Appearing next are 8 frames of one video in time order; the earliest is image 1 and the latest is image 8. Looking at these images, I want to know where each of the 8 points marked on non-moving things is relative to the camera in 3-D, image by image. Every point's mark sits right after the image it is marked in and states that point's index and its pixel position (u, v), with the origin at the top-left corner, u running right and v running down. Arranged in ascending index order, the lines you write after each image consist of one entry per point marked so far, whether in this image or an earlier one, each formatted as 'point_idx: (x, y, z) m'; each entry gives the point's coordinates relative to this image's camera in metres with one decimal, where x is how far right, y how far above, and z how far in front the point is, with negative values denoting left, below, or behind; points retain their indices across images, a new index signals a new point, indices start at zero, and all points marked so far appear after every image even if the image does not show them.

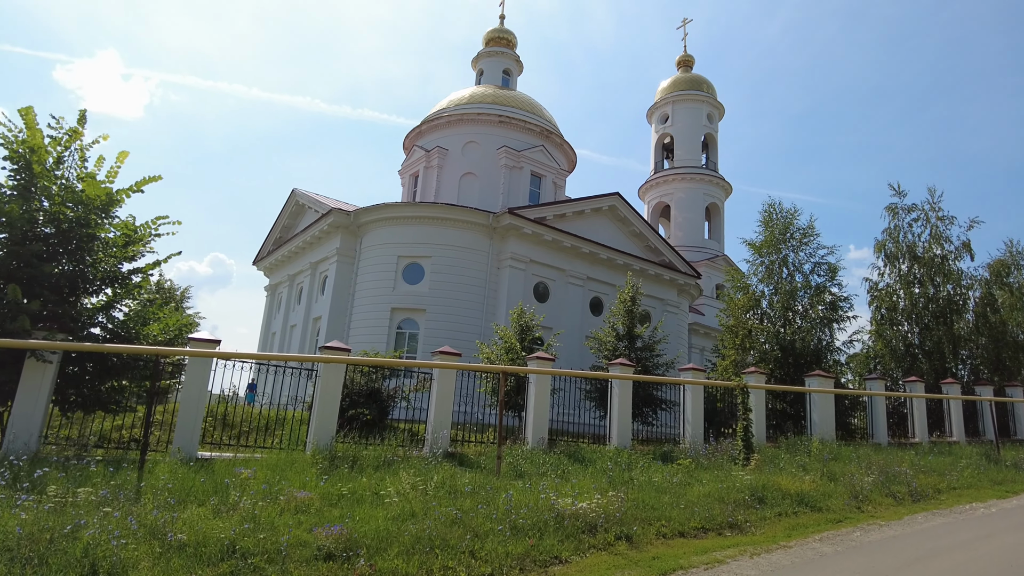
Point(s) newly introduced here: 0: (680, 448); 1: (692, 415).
0: (+3.0, -2.8, +11.2) m
1: (+3.5, -2.4, +12.2) m
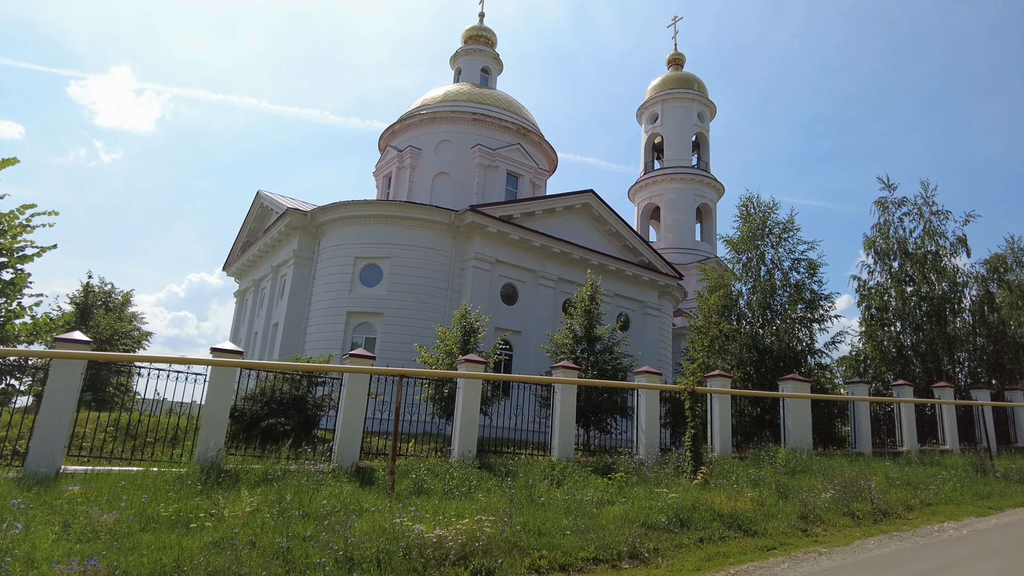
0: (+1.9, -2.7, +10.1) m
1: (+2.4, -2.4, +11.1) m
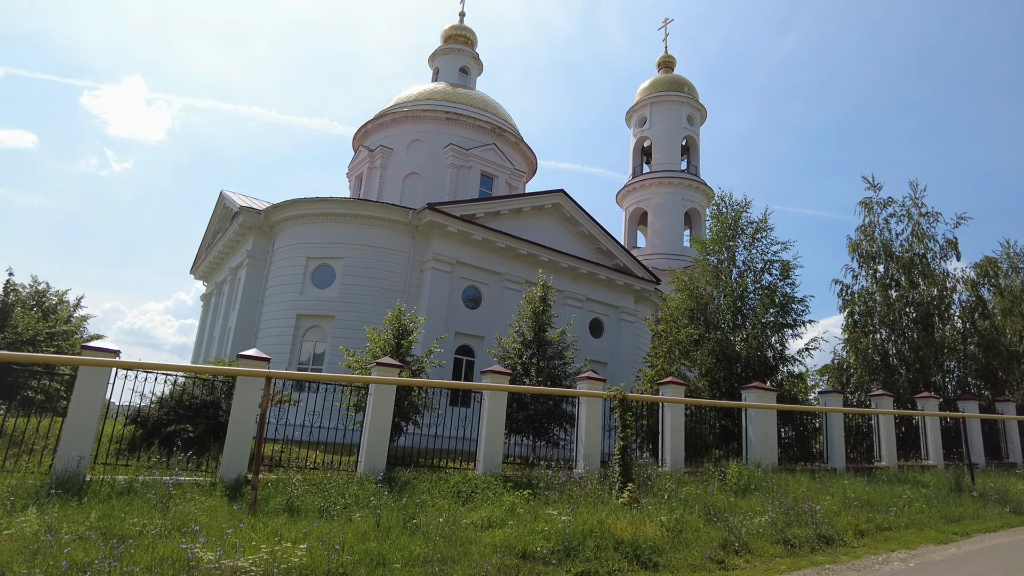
0: (+0.7, -2.7, +9.1) m
1: (+1.2, -2.3, +10.1) m
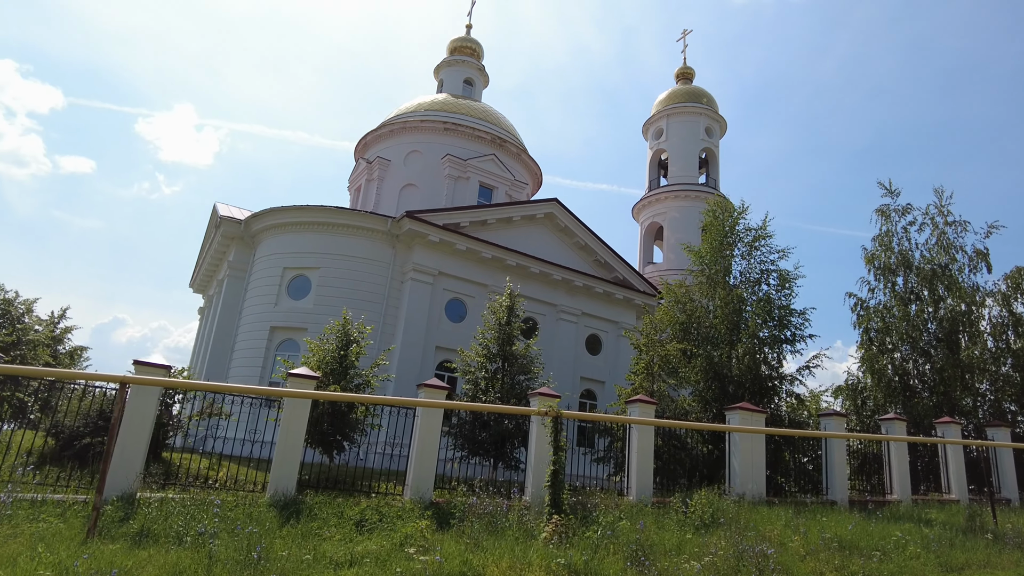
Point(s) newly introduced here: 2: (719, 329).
0: (-0.2, -2.8, +8.1) m
1: (+0.4, -2.4, +9.1) m
2: (+4.5, -0.9, +13.5) m
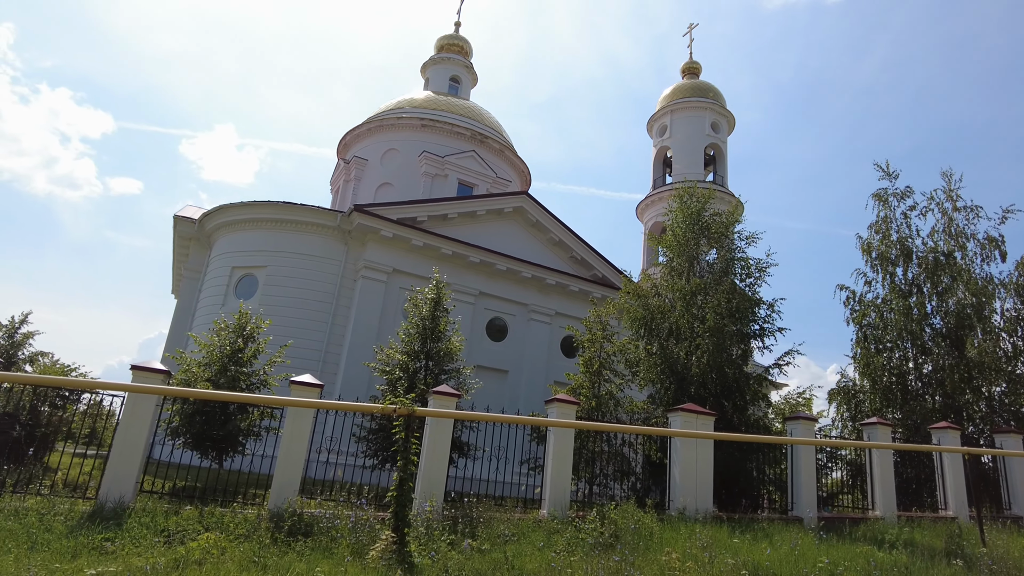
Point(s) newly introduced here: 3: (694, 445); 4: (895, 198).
0: (-1.7, -2.5, +7.0) m
1: (-1.1, -2.2, +8.0) m
2: (+3.3, -0.7, +12.2) m
3: (+2.7, -2.3, +9.3) m
4: (+9.4, +2.2, +15.4) m
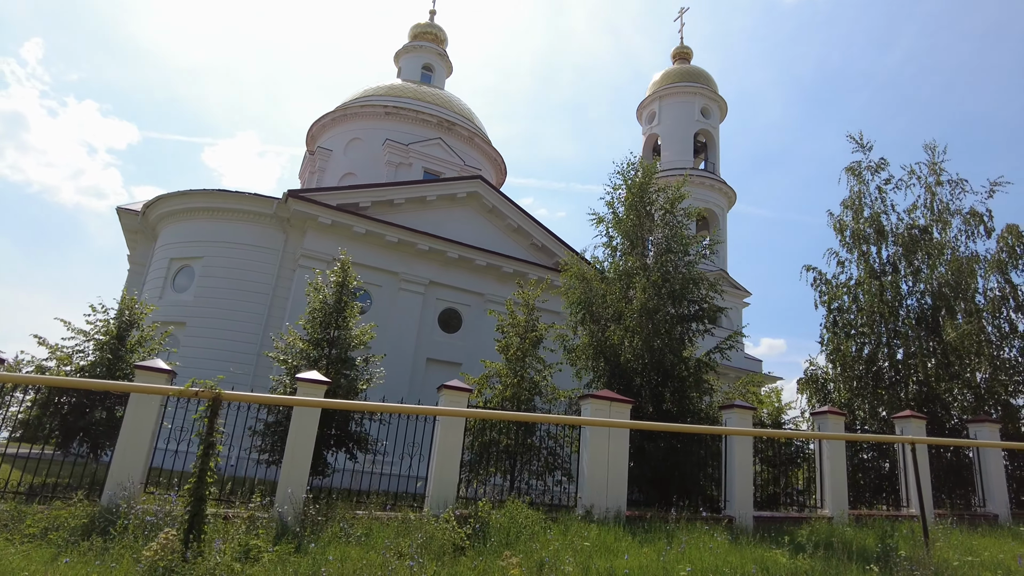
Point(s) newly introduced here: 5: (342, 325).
0: (-3.2, -2.2, +6.3) m
1: (-2.5, -1.9, +7.2) m
2: (+1.9, -0.3, +11.2) m
3: (+1.3, -2.0, +8.3) m
4: (+8.1, +2.7, +14.2) m
5: (-2.7, -0.6, +9.9) m
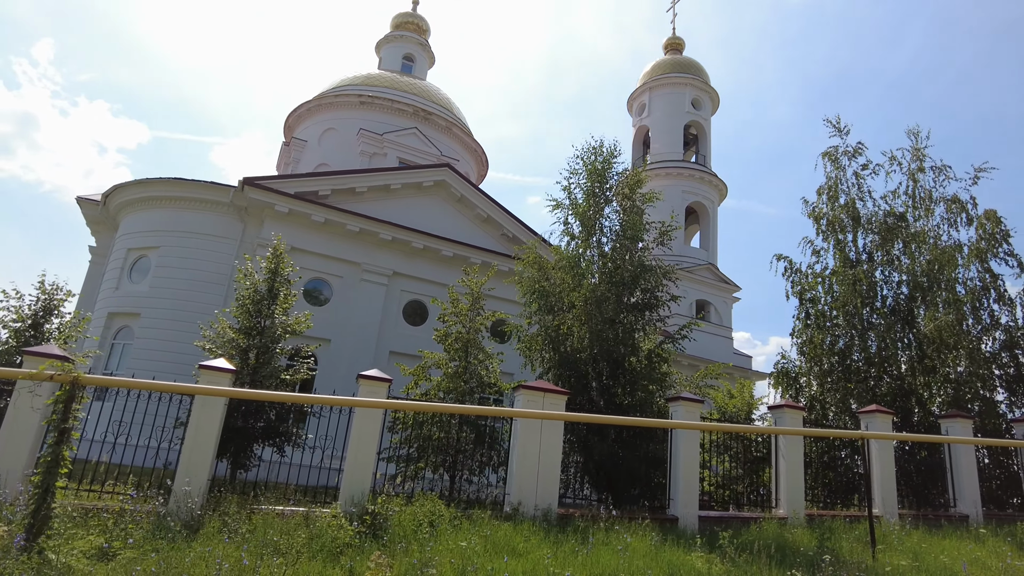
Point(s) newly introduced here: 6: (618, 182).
0: (-4.1, -2.0, +5.8) m
1: (-3.5, -1.7, +6.7) m
2: (+1.0, -0.1, +10.7) m
3: (+0.3, -1.8, +7.8) m
4: (+7.3, +2.9, +13.6) m
5: (-3.6, -0.4, +9.5) m
6: (+2.0, +2.0, +11.7) m
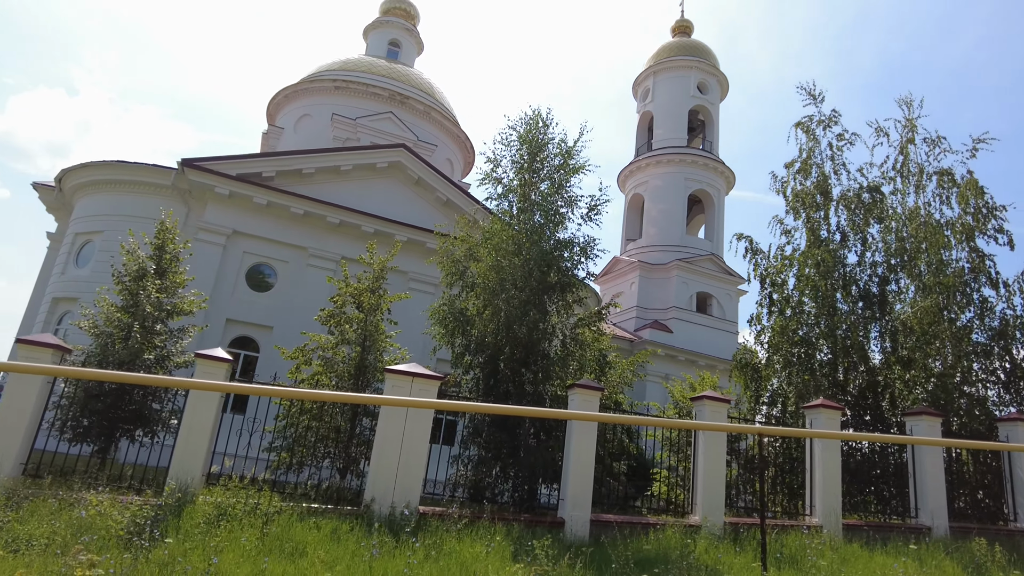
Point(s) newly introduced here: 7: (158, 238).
0: (-5.8, -1.7, +5.3) m
1: (-5.1, -1.4, +6.1) m
2: (-0.3, +0.2, +9.8) m
3: (-1.2, -1.4, +7.0) m
4: (+6.1, +3.2, +12.3) m
5: (-5.0, 0.0, +8.9) m
6: (+0.7, +2.3, +10.7) m
7: (-5.1, +0.7, +9.0) m
